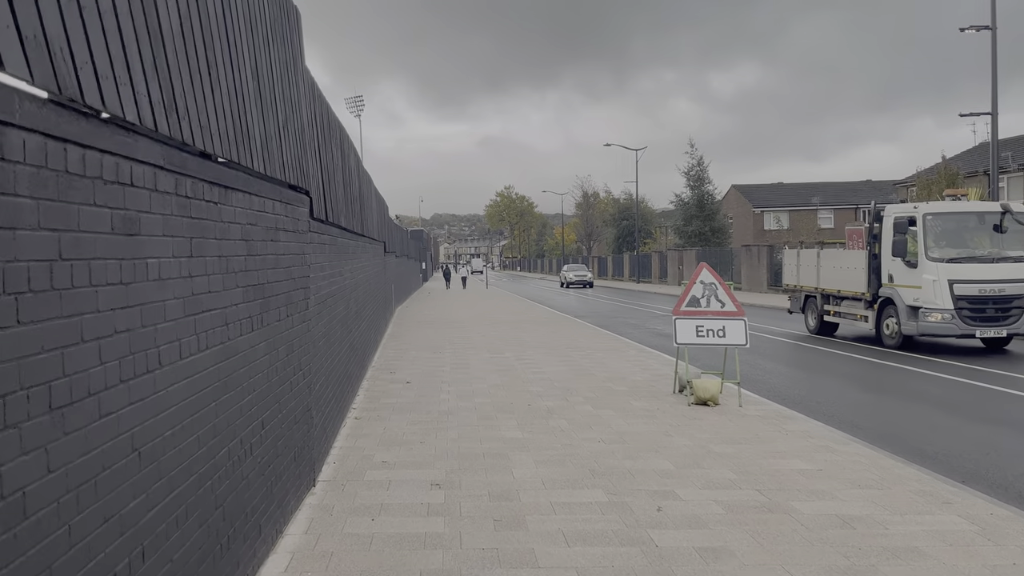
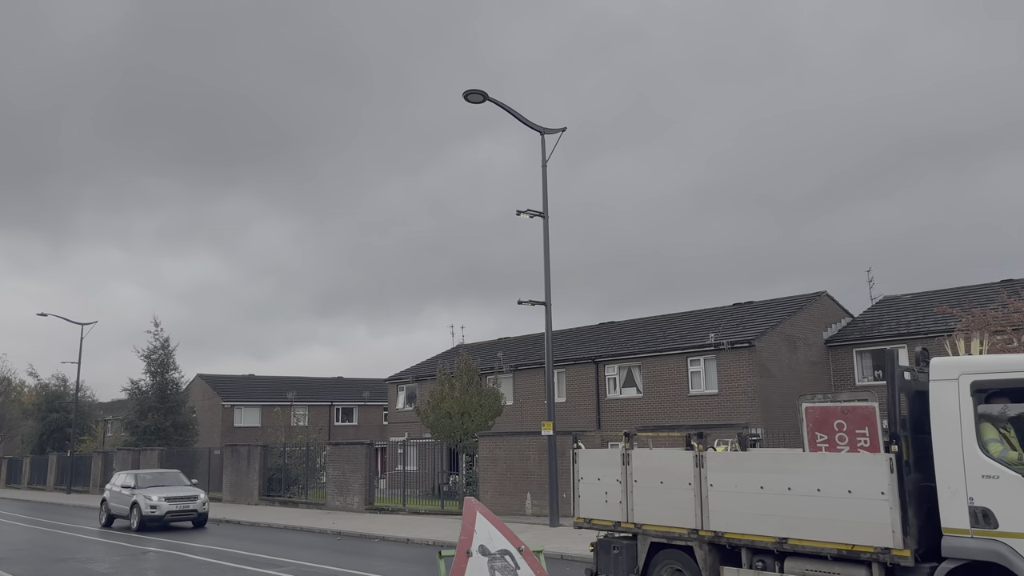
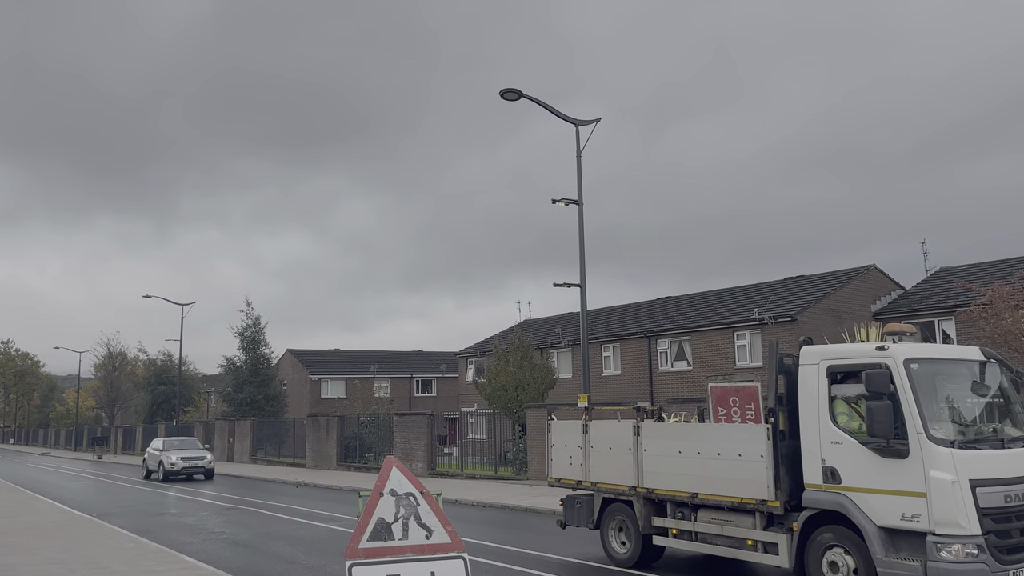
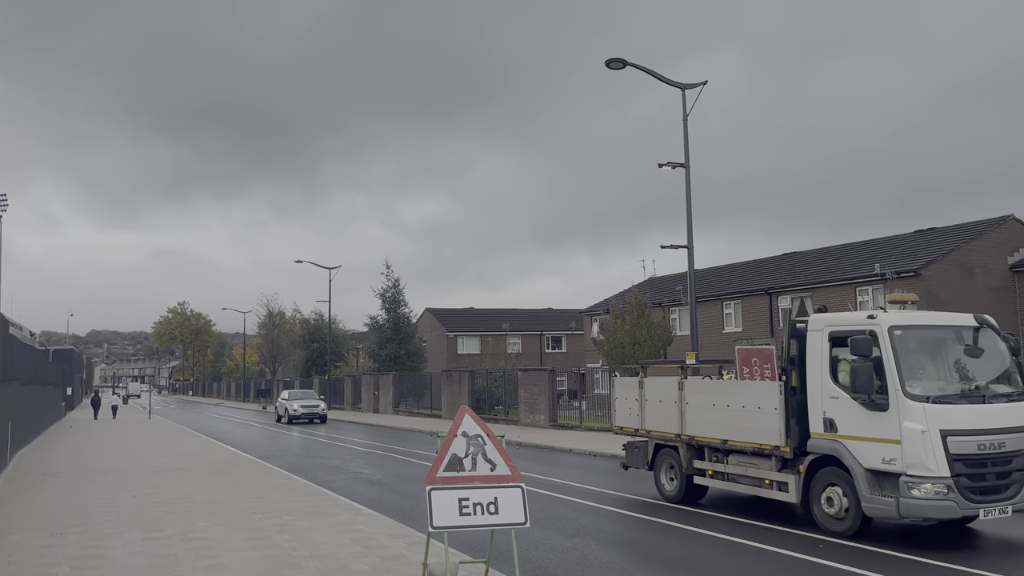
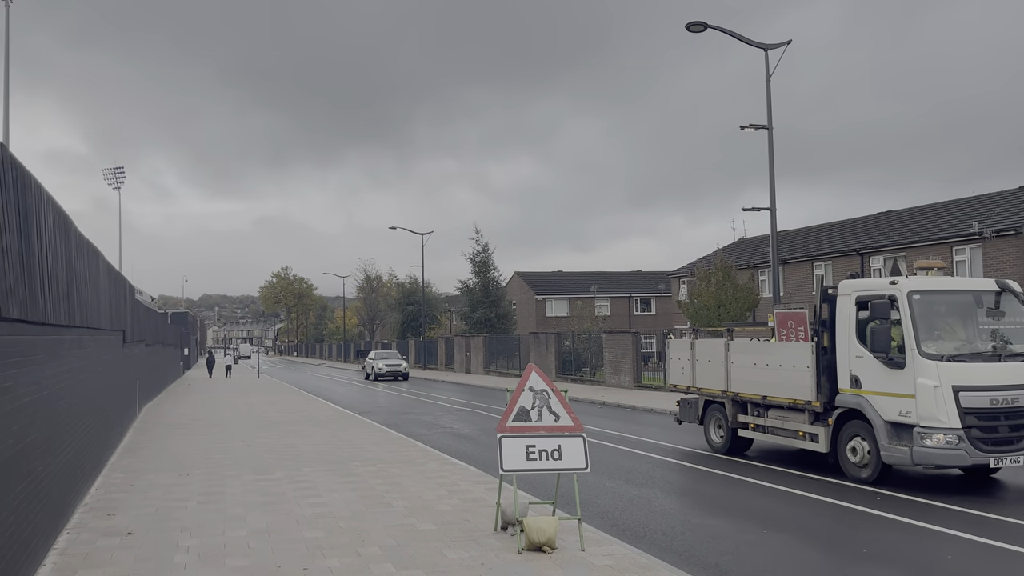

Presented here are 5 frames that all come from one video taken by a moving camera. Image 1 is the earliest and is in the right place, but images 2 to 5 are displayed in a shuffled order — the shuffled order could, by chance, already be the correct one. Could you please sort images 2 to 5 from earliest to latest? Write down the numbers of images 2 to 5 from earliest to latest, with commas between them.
5, 4, 3, 2
